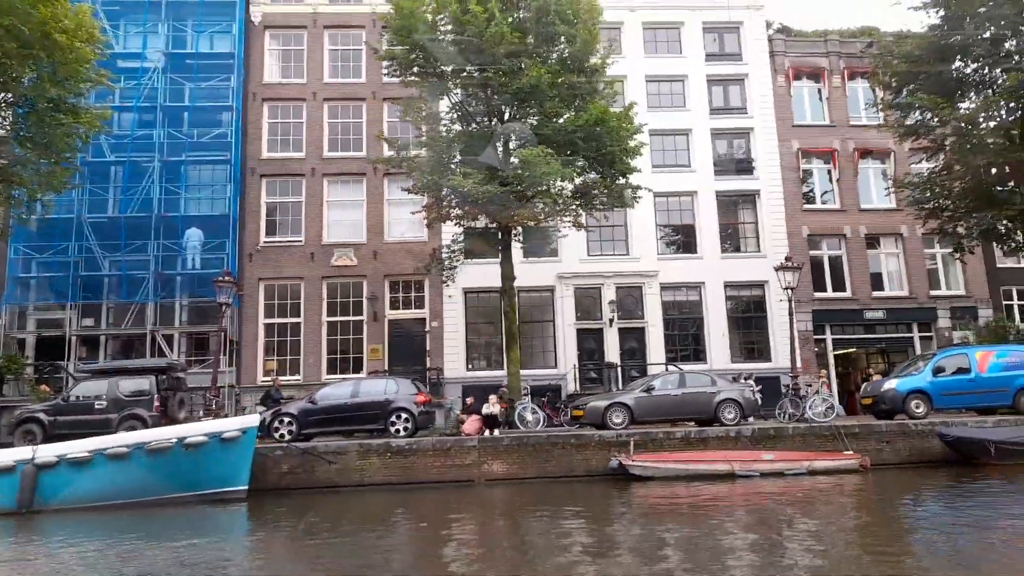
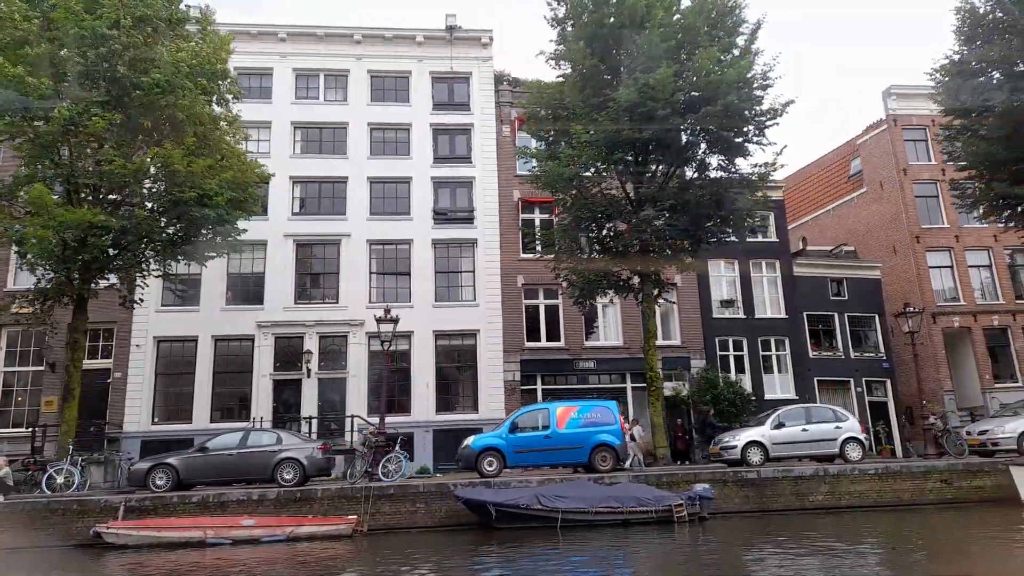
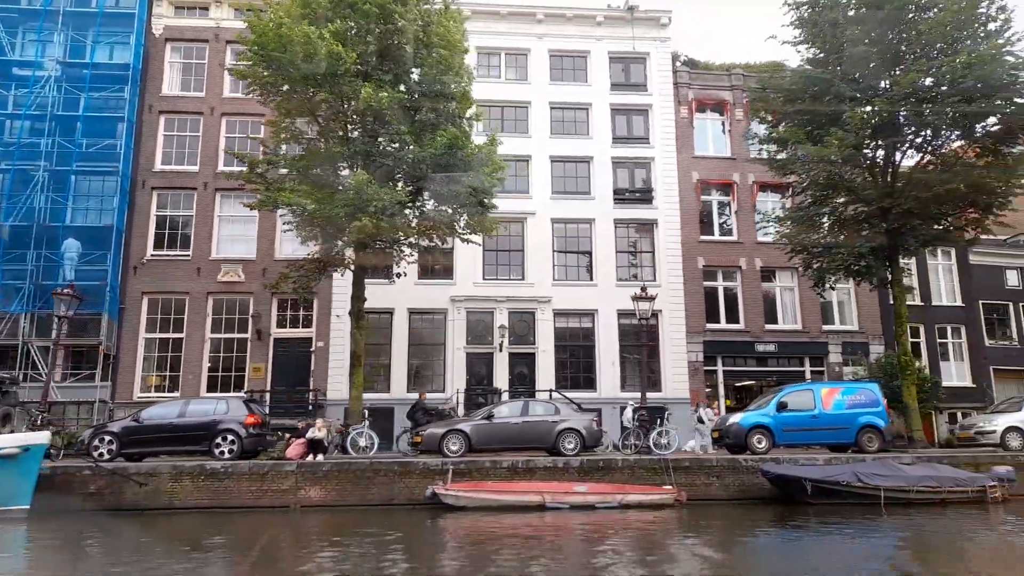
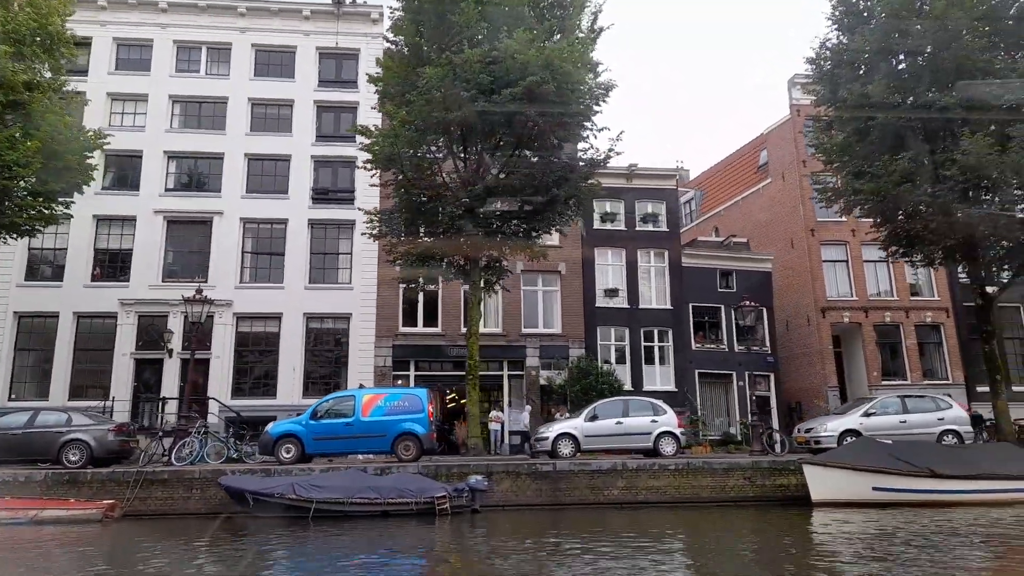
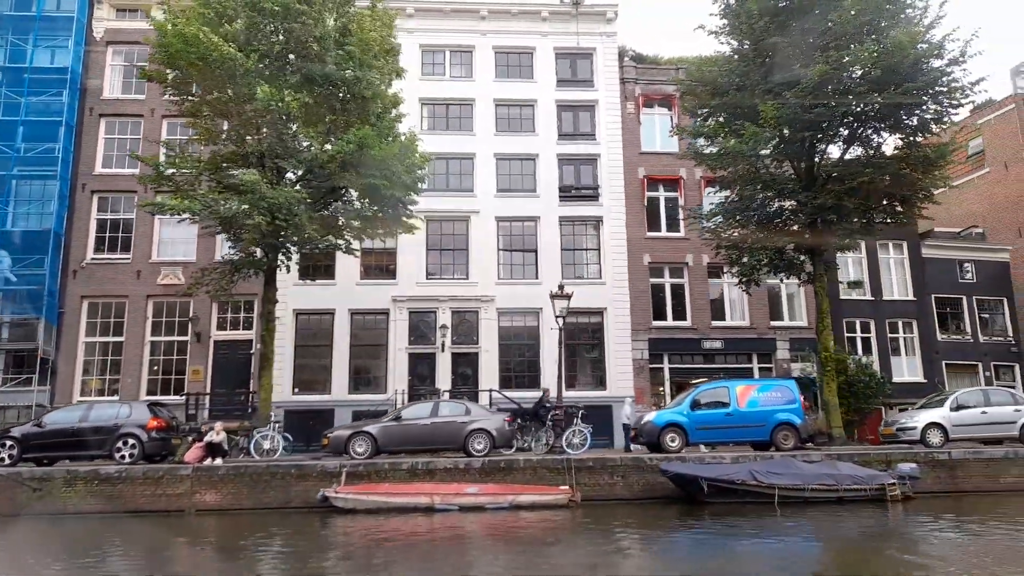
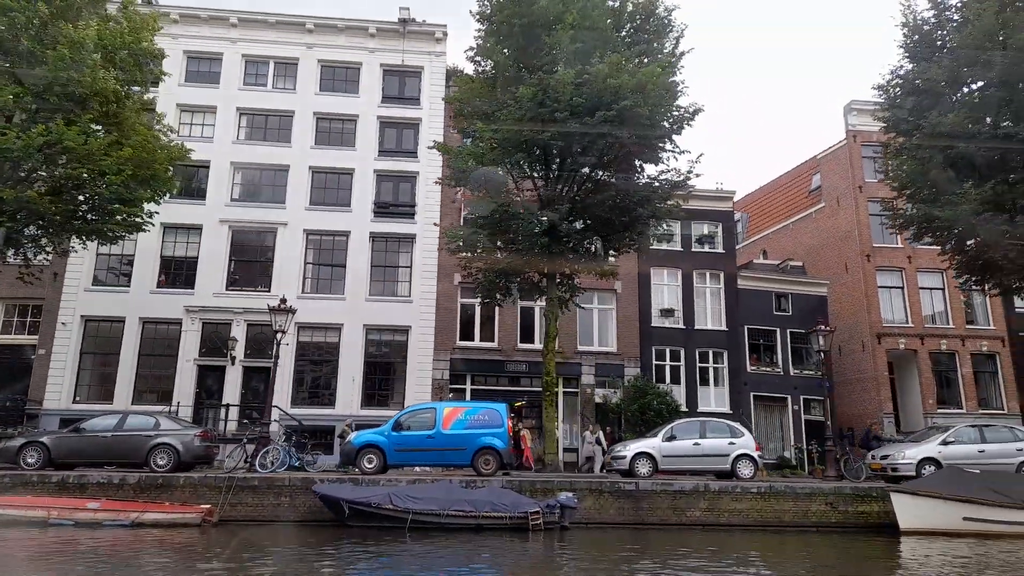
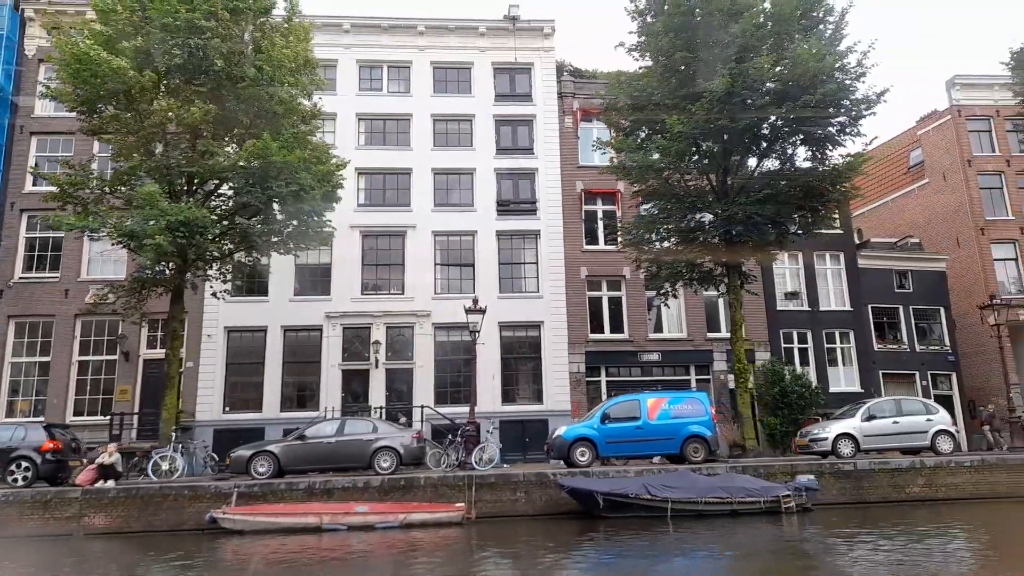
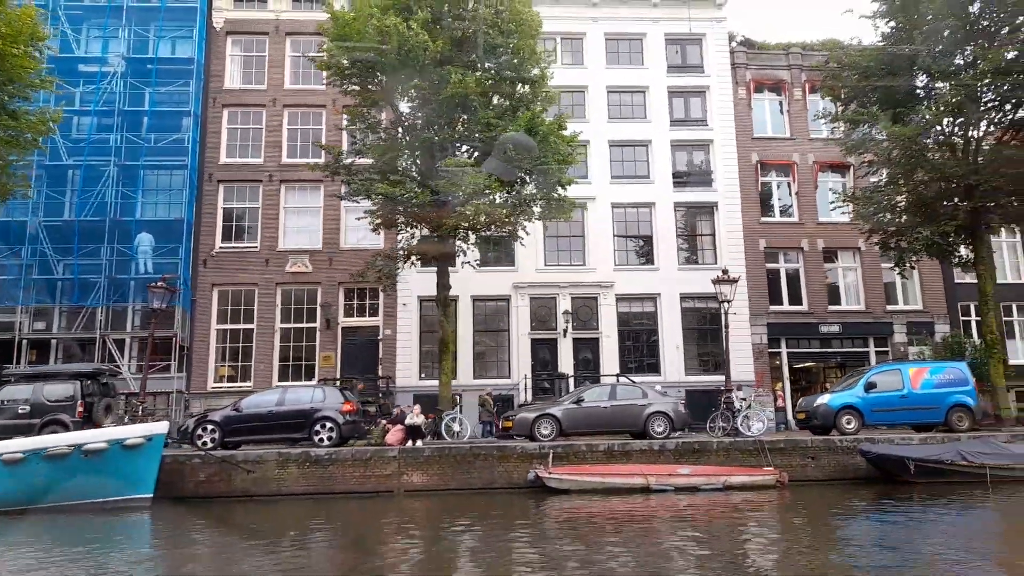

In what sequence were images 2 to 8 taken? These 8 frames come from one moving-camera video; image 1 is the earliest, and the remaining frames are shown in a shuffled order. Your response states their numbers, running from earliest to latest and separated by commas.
8, 3, 5, 7, 2, 6, 4
